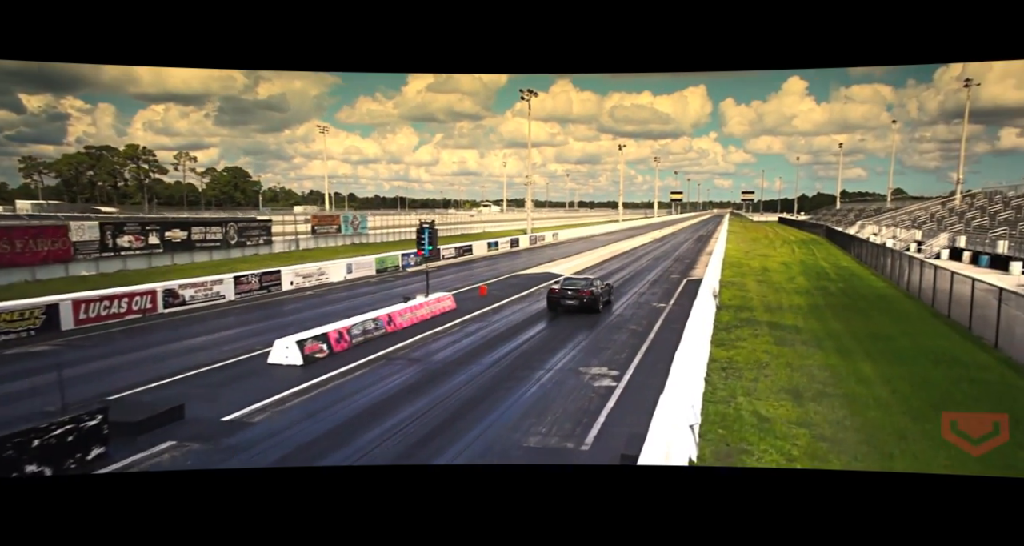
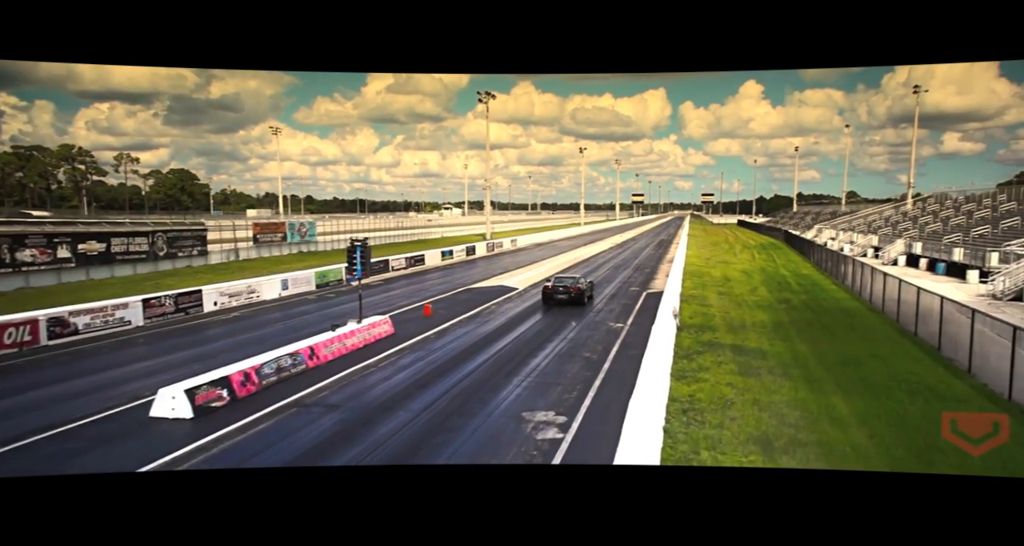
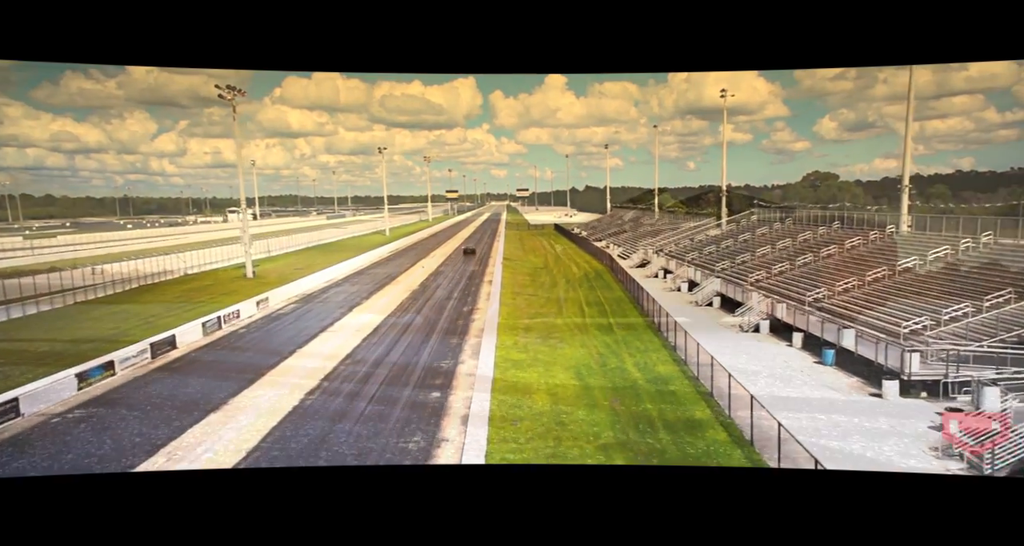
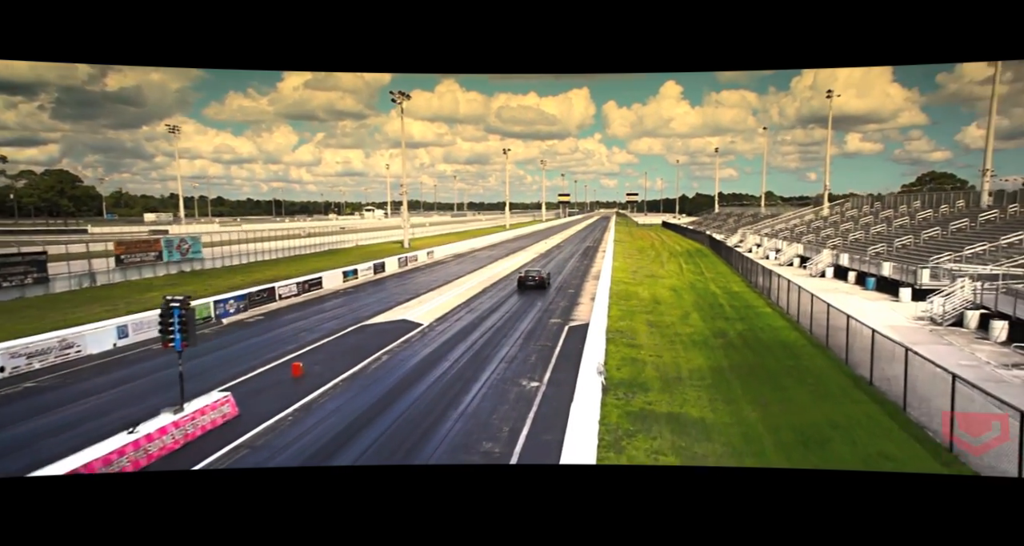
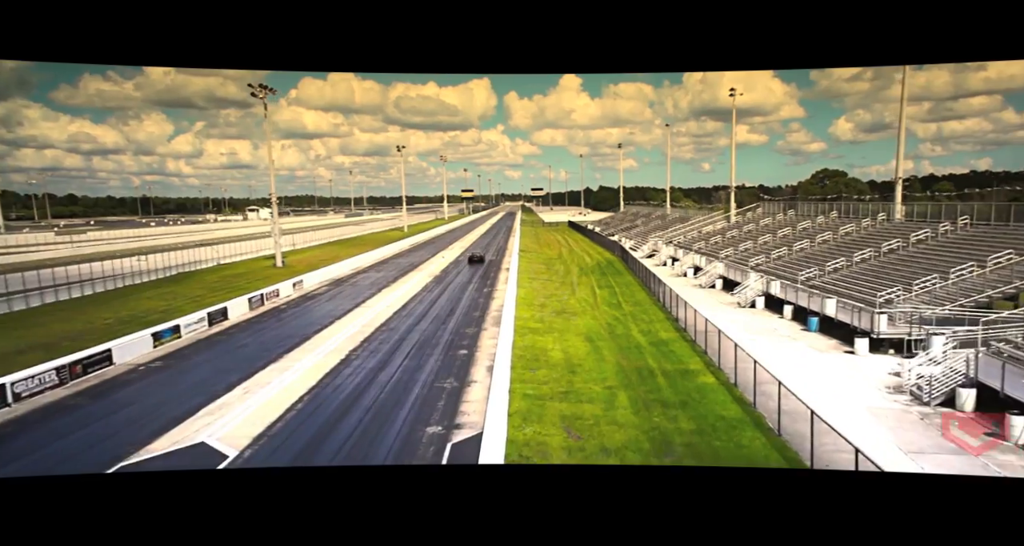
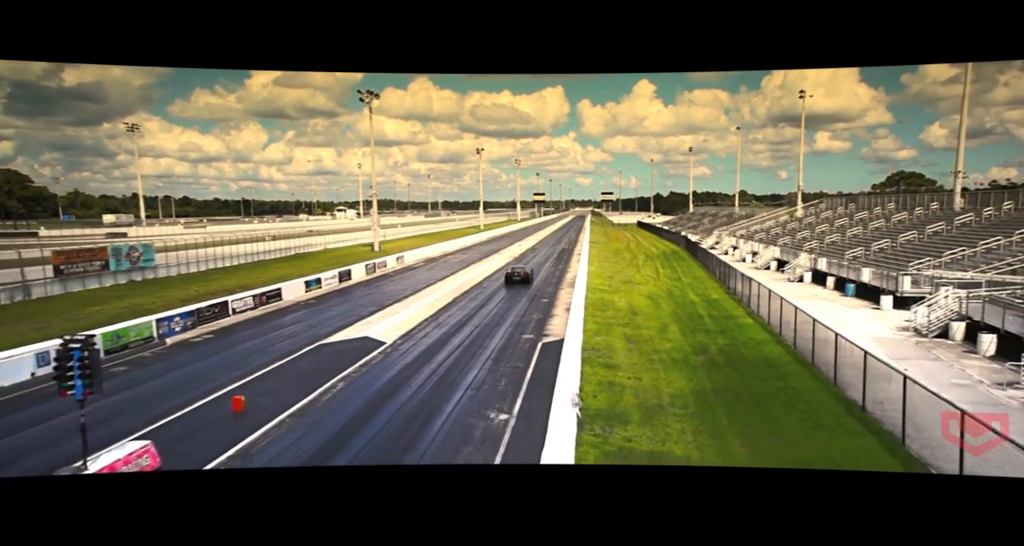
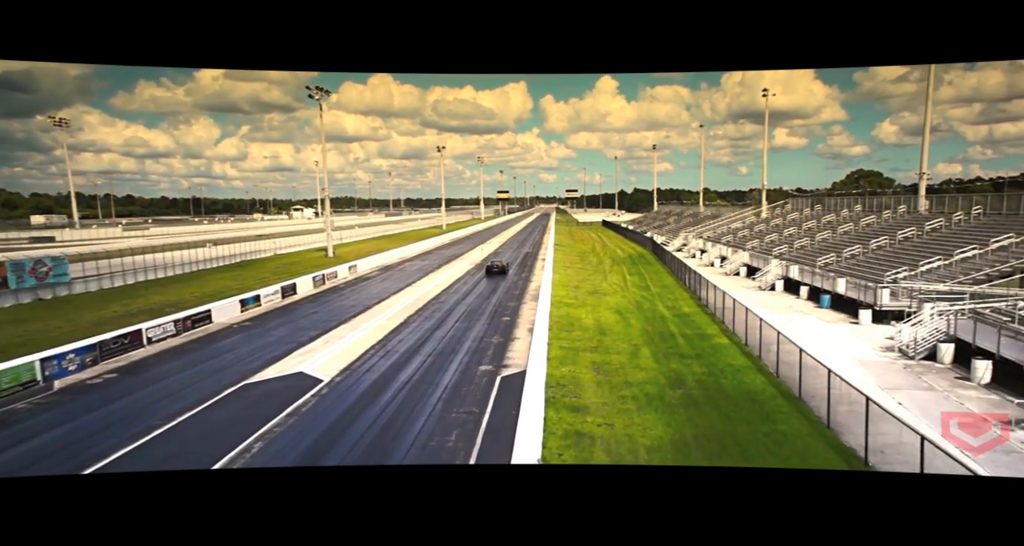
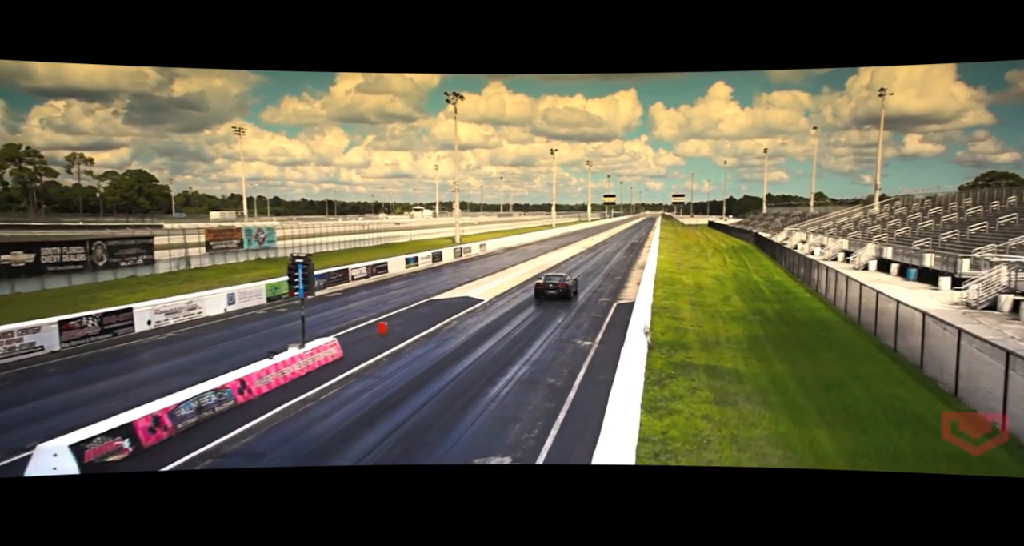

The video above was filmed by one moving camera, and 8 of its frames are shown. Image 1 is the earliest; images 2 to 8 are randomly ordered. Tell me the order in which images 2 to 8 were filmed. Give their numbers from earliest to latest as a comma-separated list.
2, 8, 4, 6, 7, 5, 3
